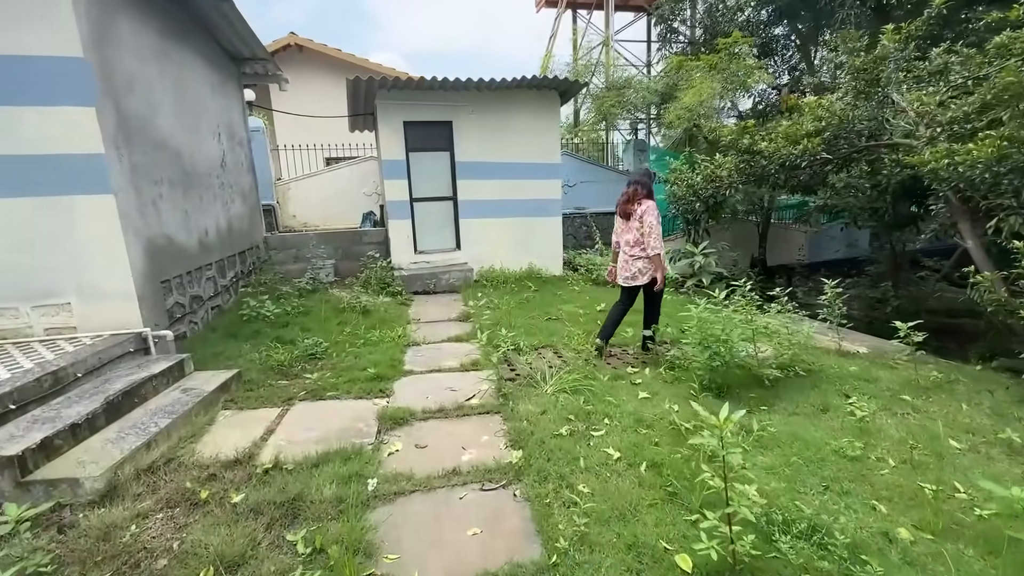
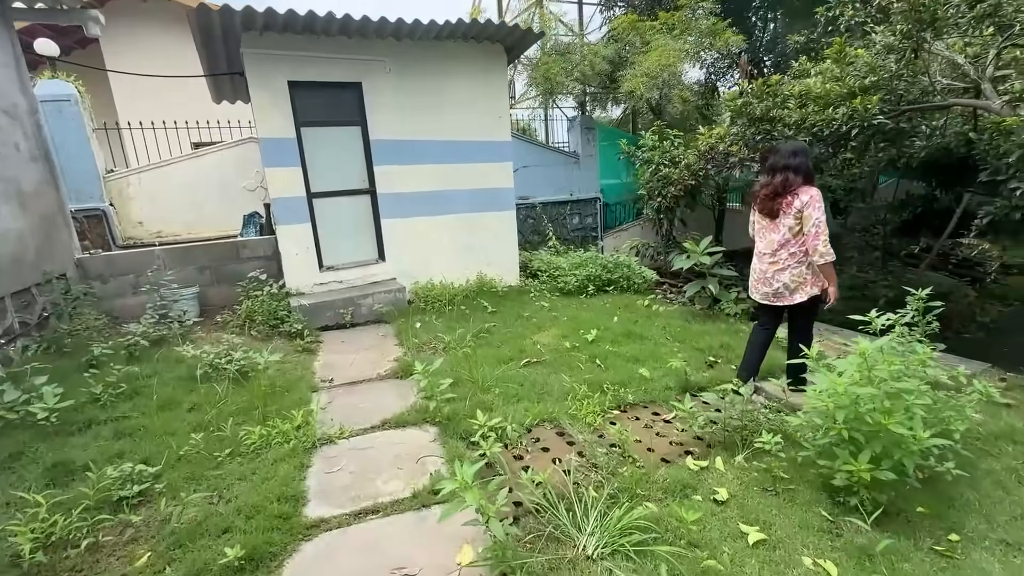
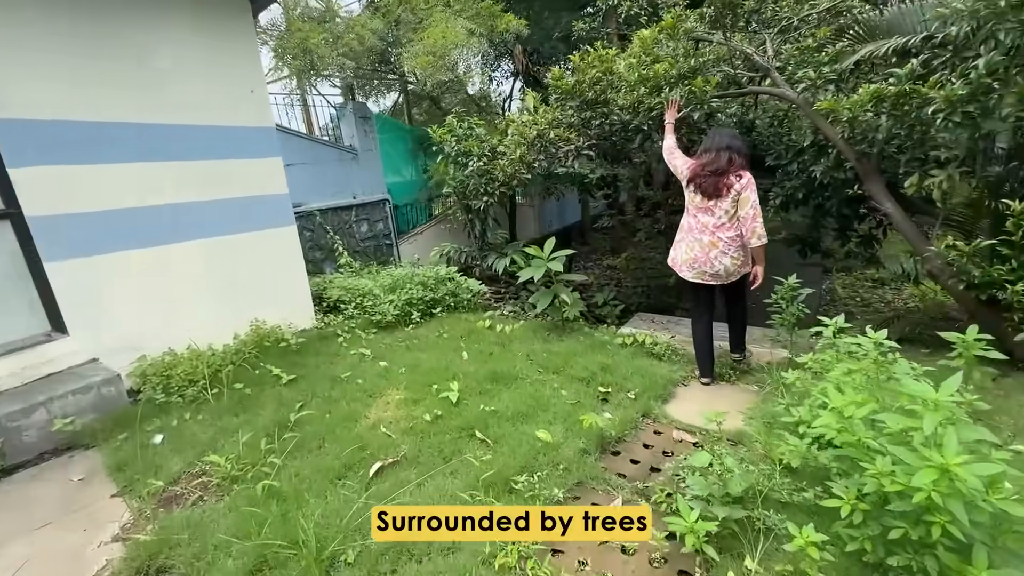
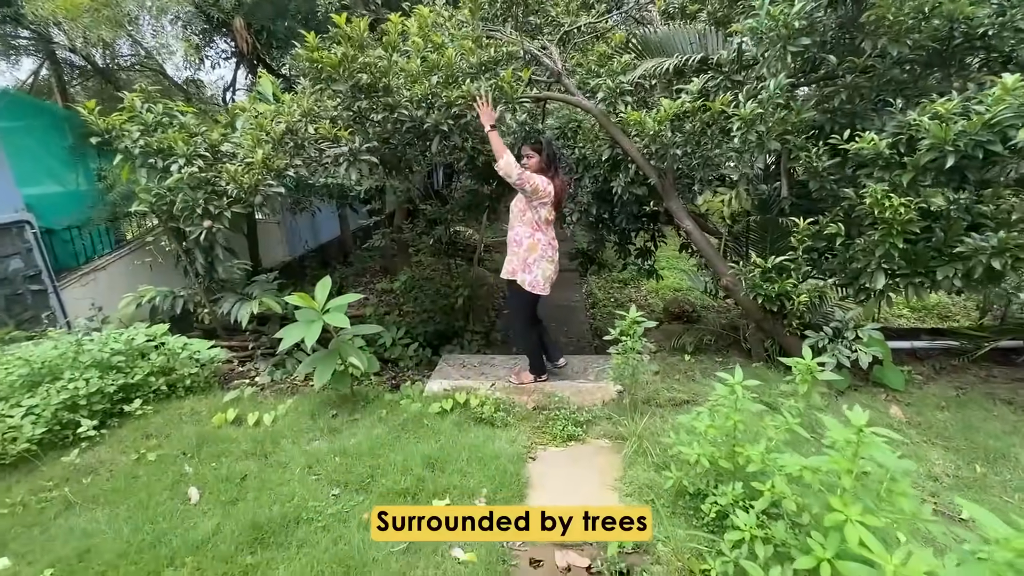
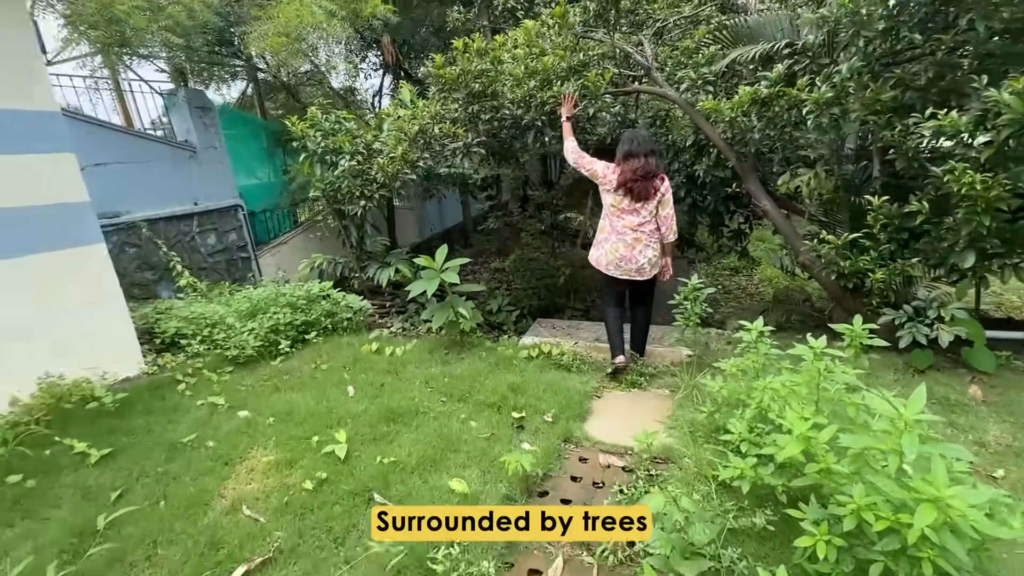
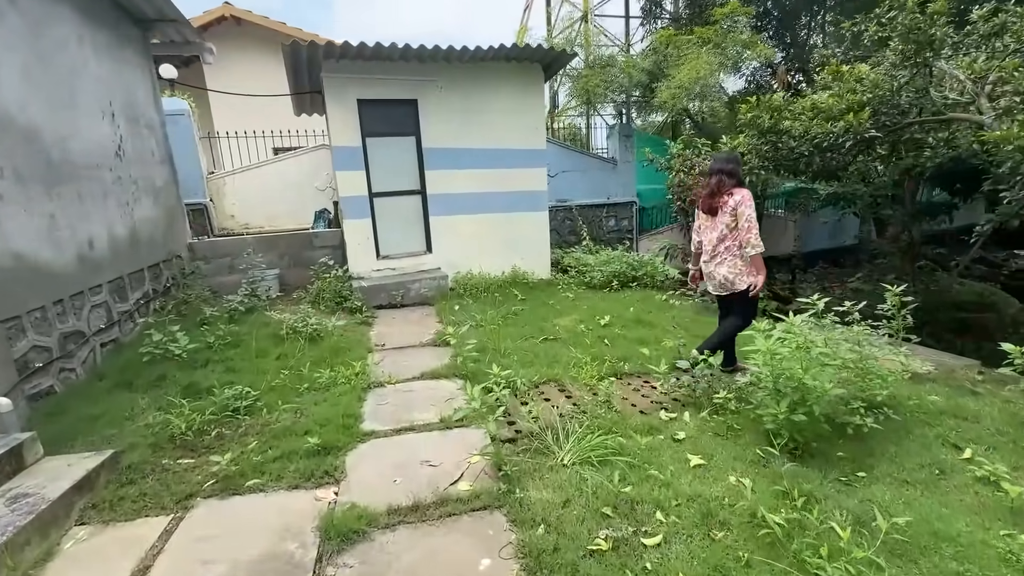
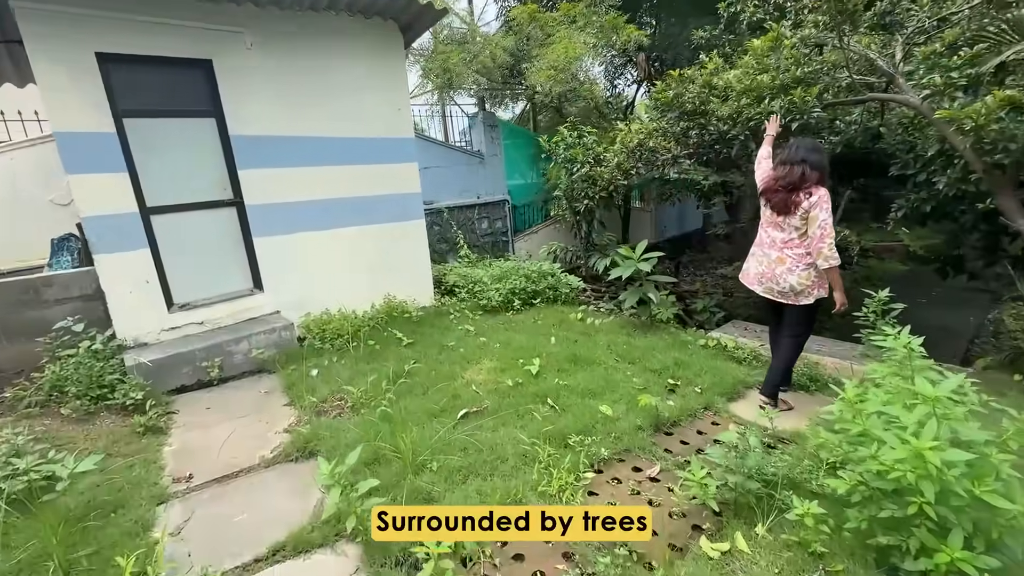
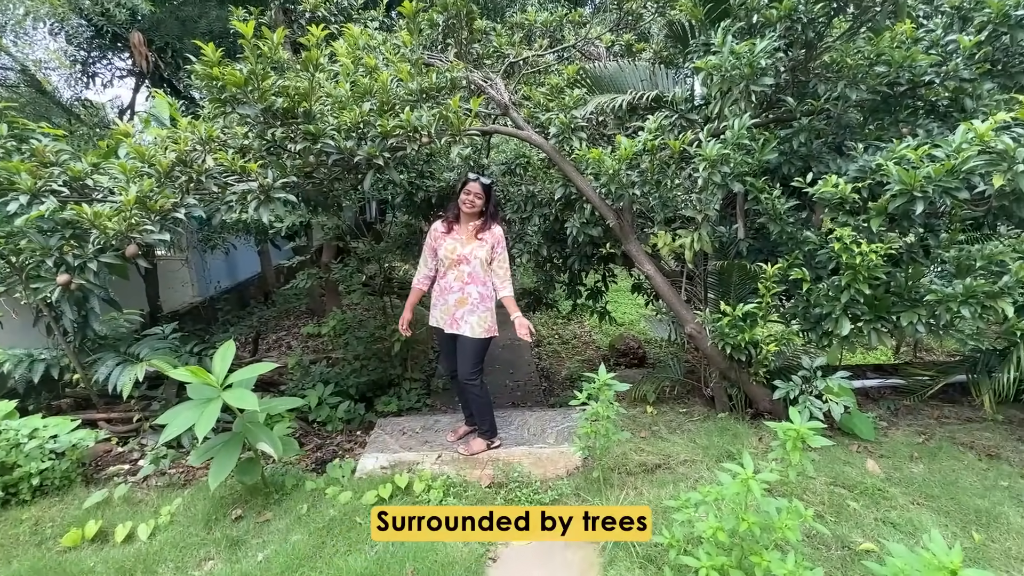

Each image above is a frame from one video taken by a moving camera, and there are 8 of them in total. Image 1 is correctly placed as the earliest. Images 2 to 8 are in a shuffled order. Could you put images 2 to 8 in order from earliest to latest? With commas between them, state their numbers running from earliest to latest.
6, 2, 7, 3, 5, 4, 8
